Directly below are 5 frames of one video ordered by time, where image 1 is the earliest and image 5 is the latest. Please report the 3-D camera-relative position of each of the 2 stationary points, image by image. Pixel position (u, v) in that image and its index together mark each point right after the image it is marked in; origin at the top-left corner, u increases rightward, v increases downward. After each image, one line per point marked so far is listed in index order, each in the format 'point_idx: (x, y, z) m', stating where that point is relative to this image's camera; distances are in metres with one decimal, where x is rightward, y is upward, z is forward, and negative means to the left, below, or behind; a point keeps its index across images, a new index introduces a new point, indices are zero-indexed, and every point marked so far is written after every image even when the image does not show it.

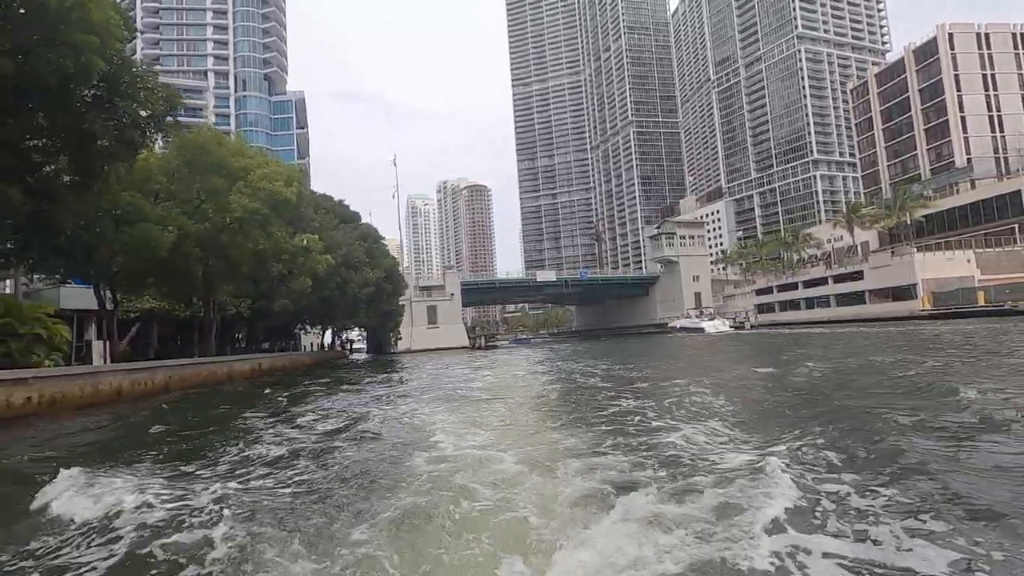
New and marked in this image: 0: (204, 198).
0: (-11.1, +3.2, +19.5) m
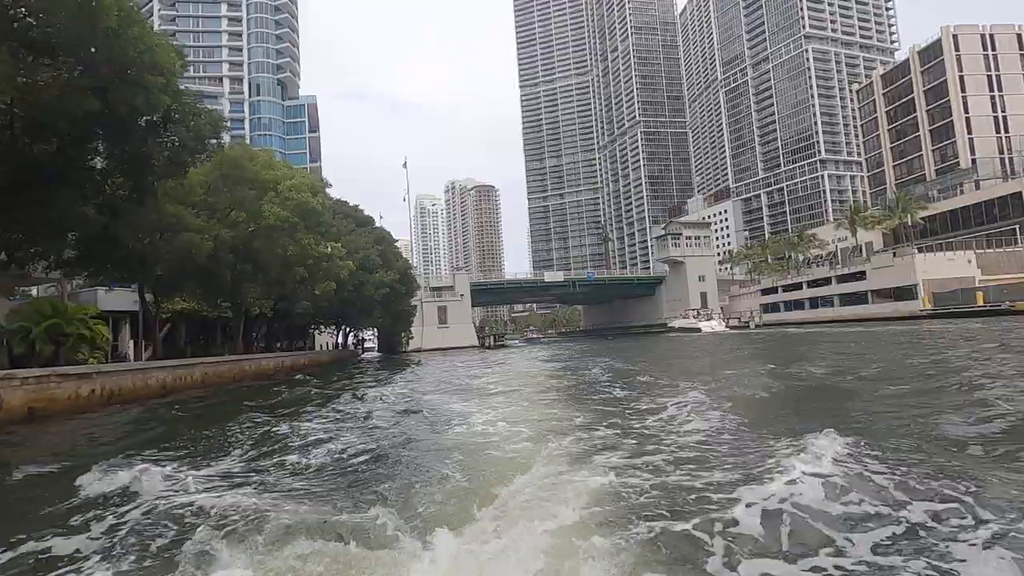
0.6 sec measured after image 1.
0: (-10.8, +3.1, +21.1) m
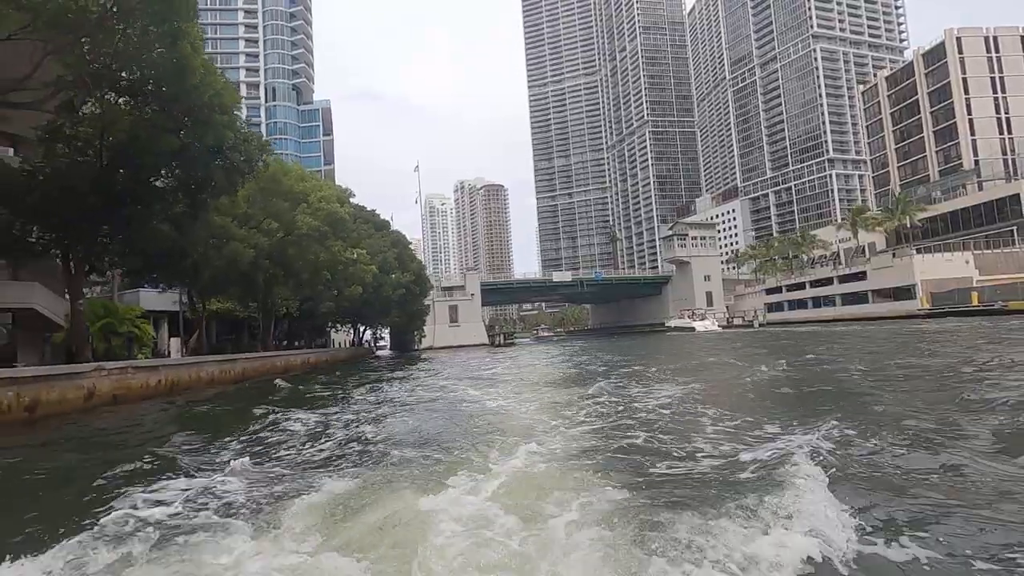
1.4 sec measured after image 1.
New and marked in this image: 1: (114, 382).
0: (-10.3, +2.9, +23.3) m
1: (-11.3, -2.7, +15.2) m
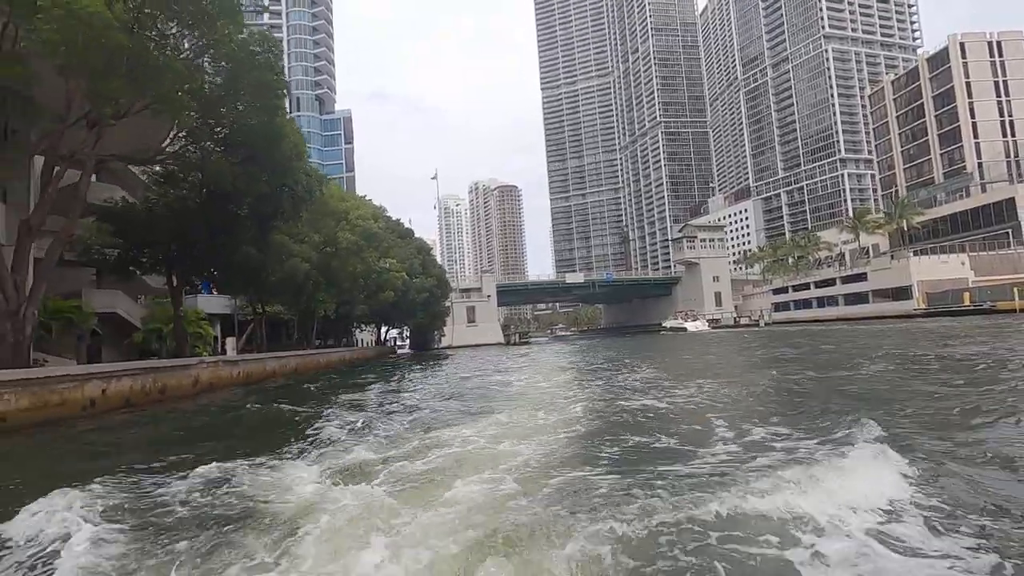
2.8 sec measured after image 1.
0: (-9.6, +2.6, +27.0) m
1: (-10.7, -3.0, +18.9) m
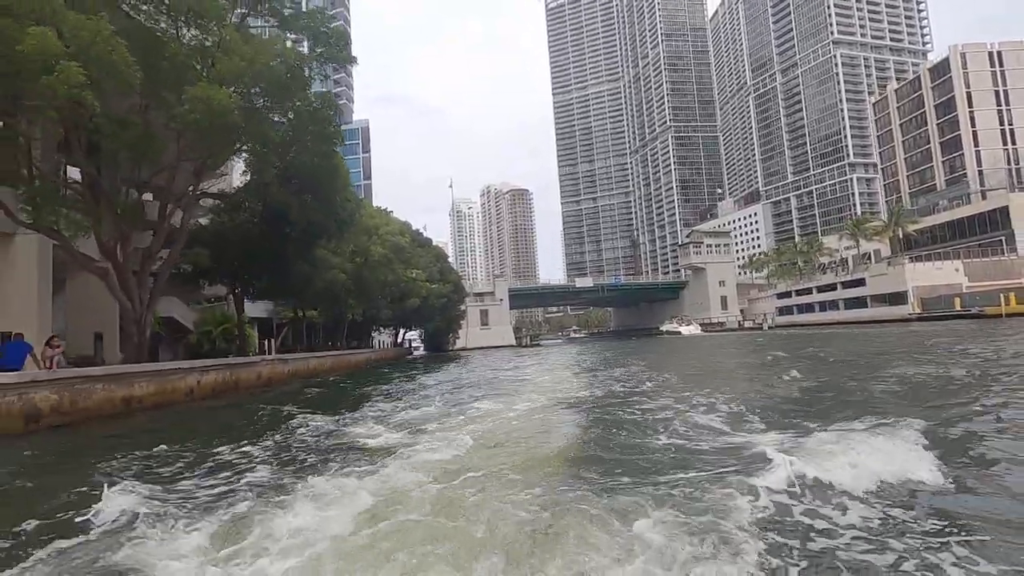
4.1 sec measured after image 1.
0: (-9.0, +2.2, +30.4) m
1: (-10.2, -3.4, +22.3) m
